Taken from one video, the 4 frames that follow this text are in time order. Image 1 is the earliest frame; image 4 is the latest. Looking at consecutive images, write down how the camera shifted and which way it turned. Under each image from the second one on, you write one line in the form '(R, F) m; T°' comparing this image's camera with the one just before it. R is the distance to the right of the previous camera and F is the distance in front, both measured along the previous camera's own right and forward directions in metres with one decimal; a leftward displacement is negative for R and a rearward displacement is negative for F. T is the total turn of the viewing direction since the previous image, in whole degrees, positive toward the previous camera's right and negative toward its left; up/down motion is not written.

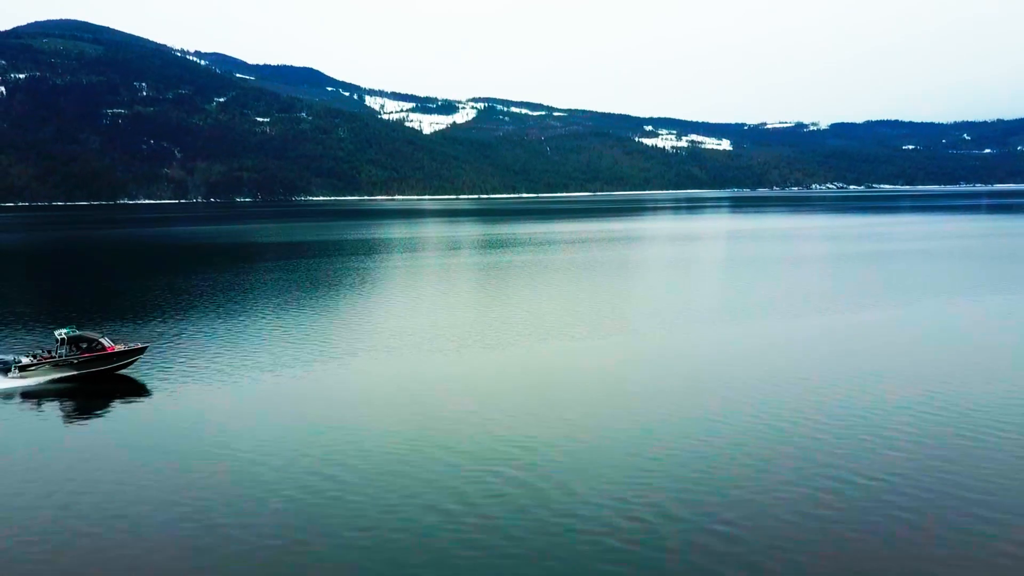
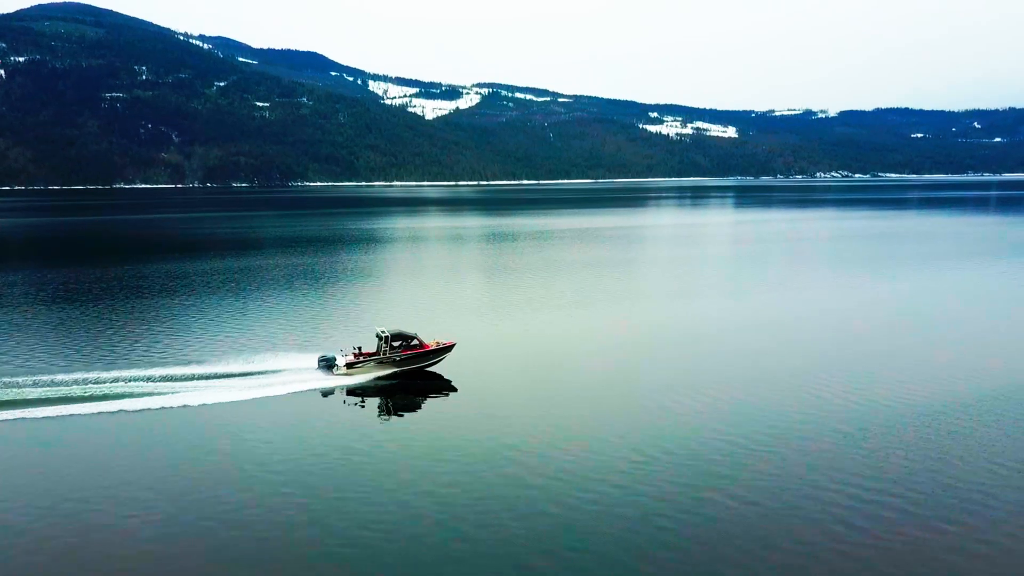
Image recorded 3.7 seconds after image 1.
(-2.9, +1.2) m; 0°
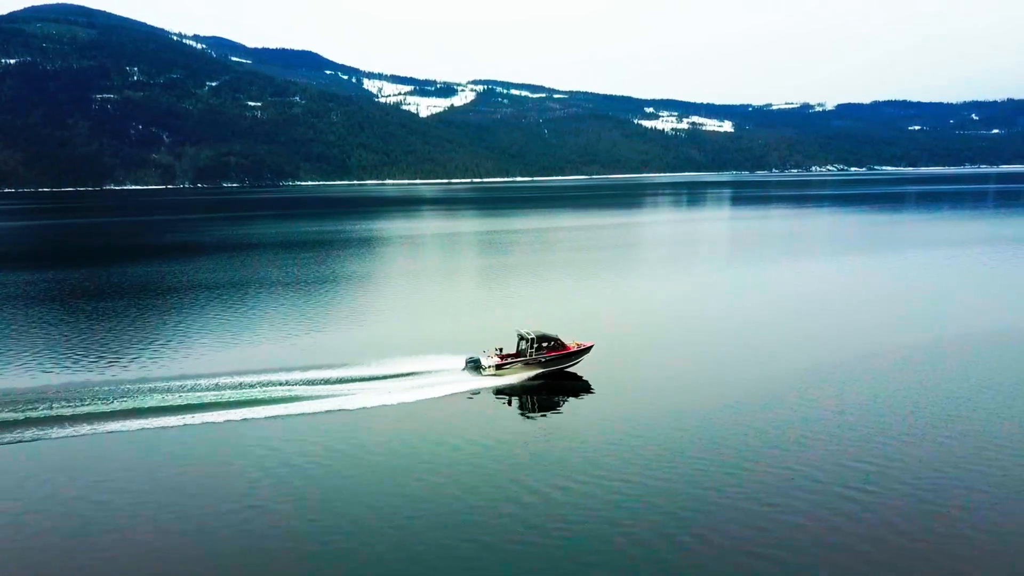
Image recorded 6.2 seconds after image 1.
(-3.4, -0.1) m; +1°
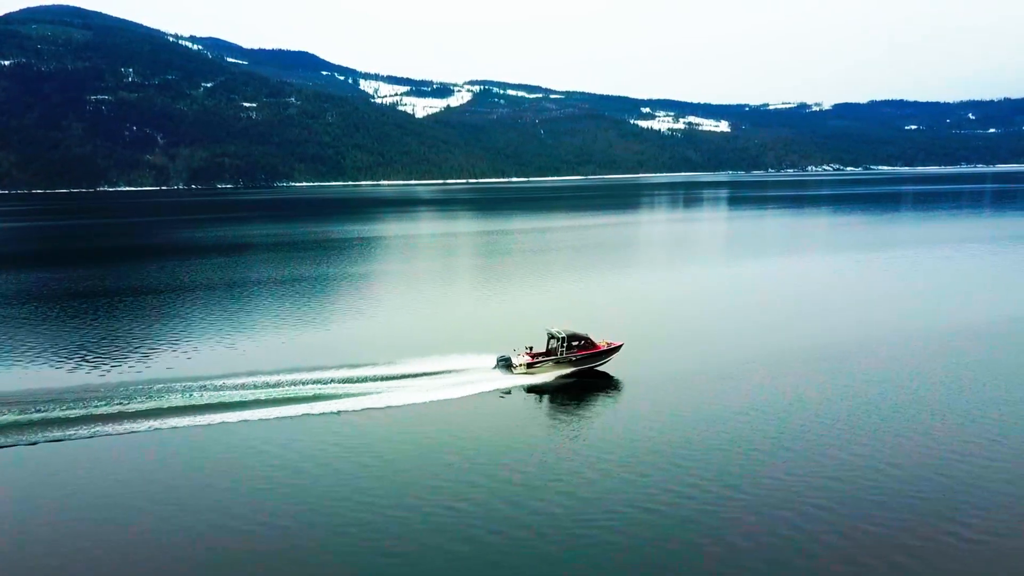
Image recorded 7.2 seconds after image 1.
(-0.8, +0.1) m; 0°
